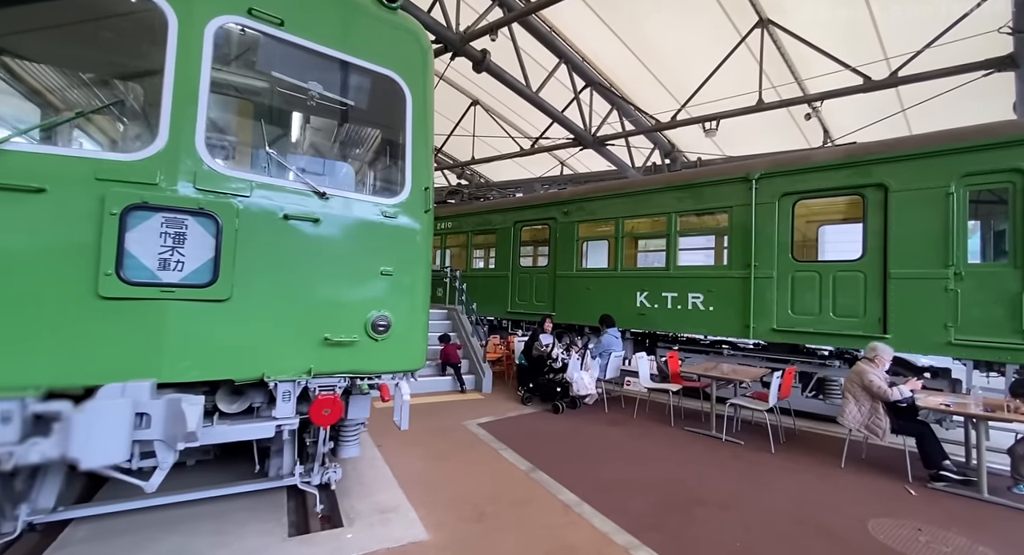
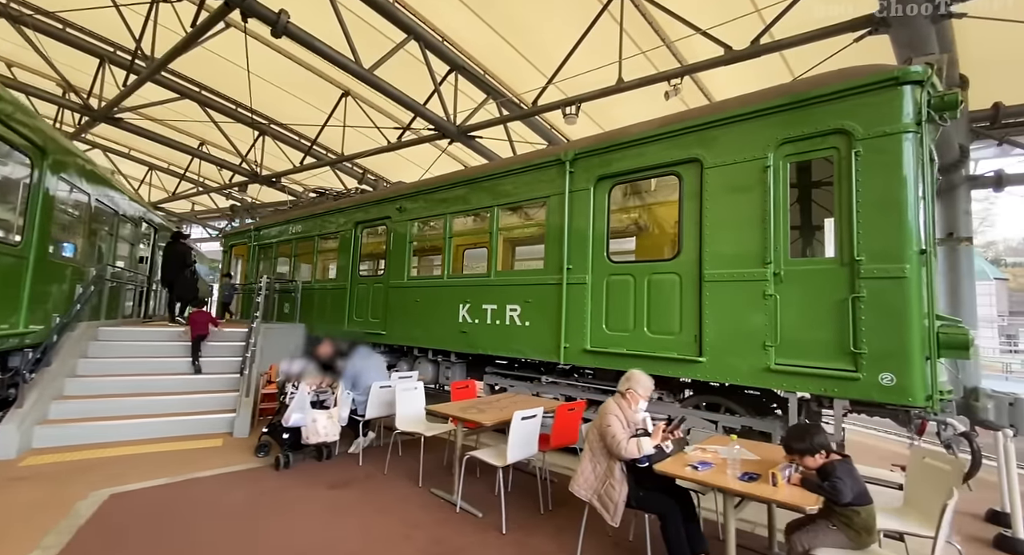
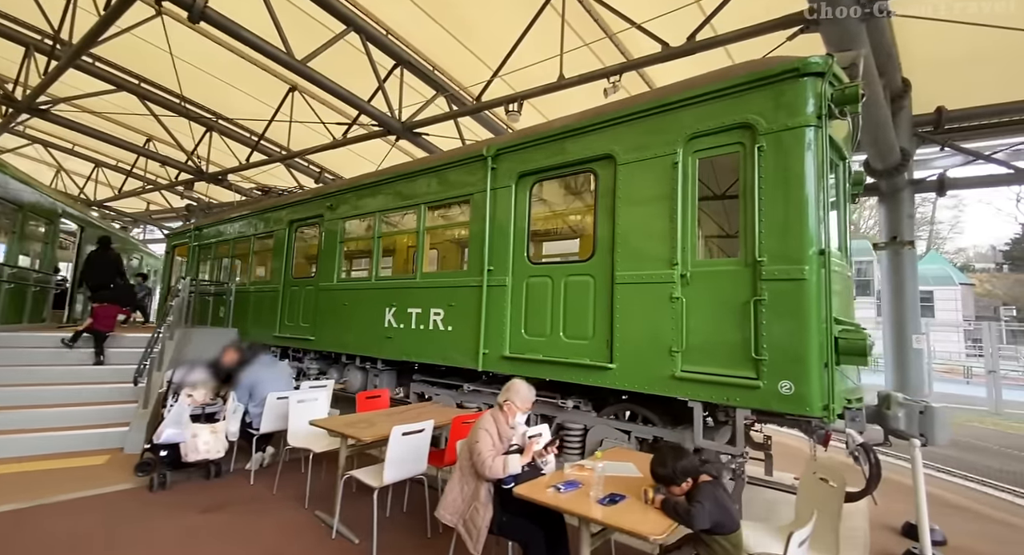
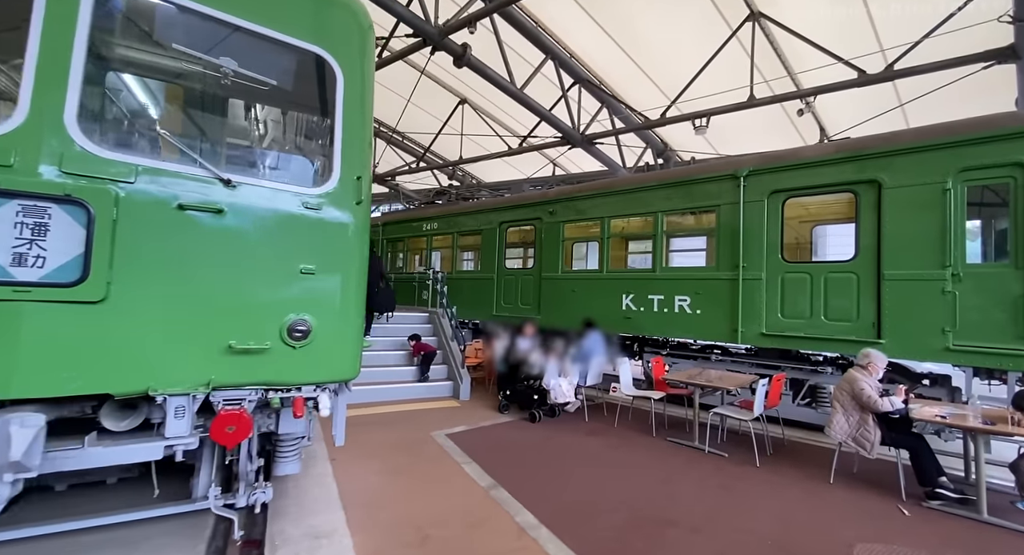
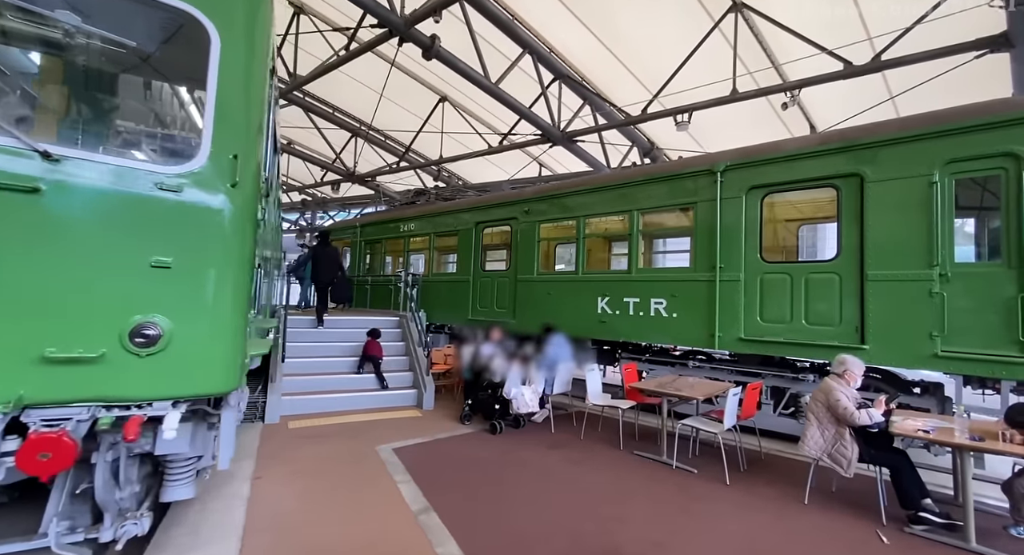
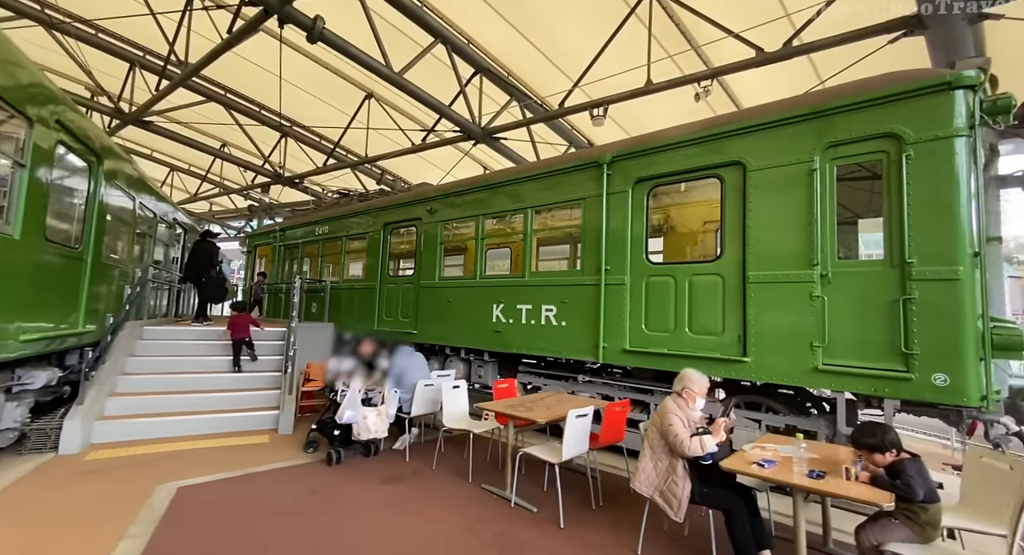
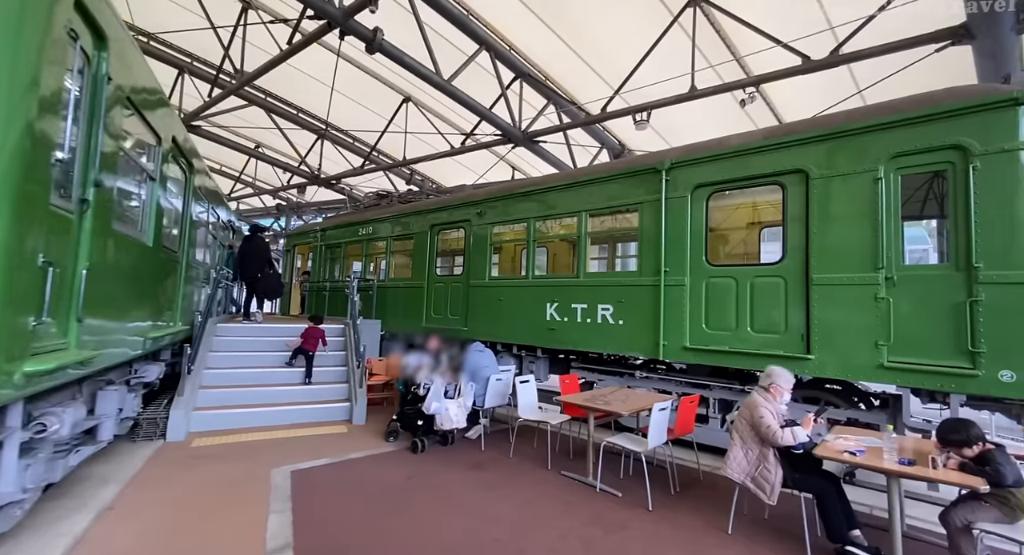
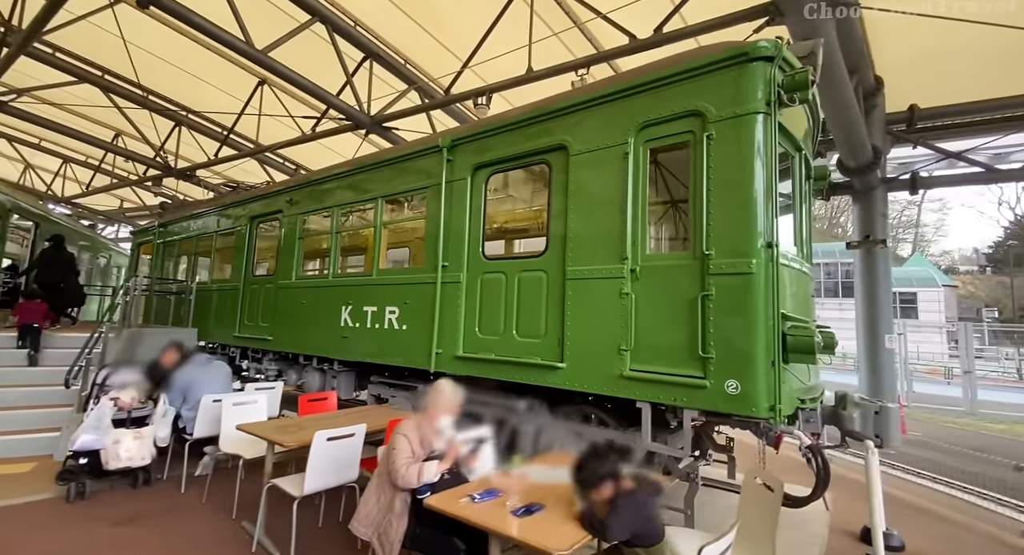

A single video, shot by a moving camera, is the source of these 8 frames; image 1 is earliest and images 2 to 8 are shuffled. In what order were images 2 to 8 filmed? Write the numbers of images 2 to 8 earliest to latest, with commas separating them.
4, 5, 7, 6, 2, 3, 8
